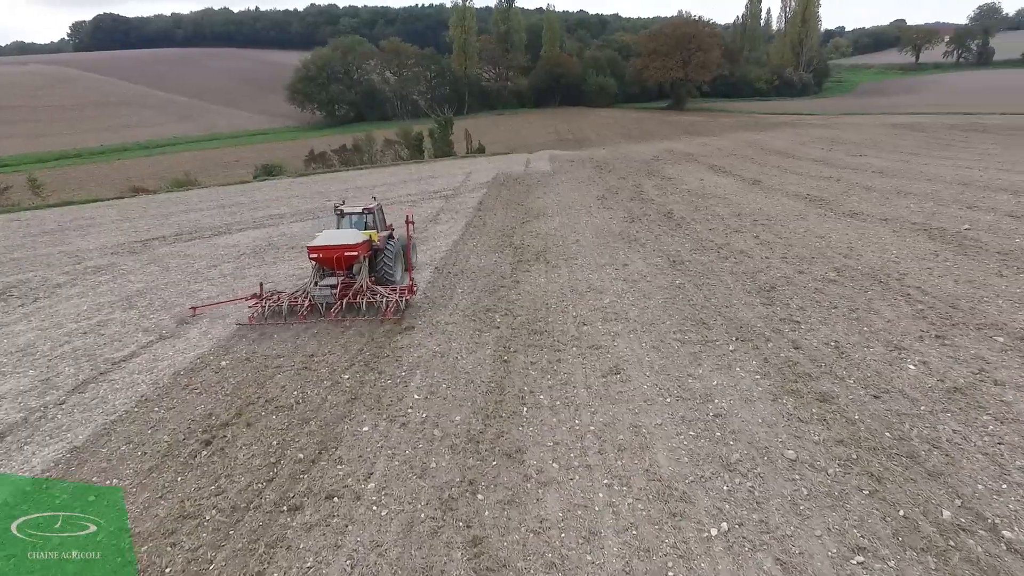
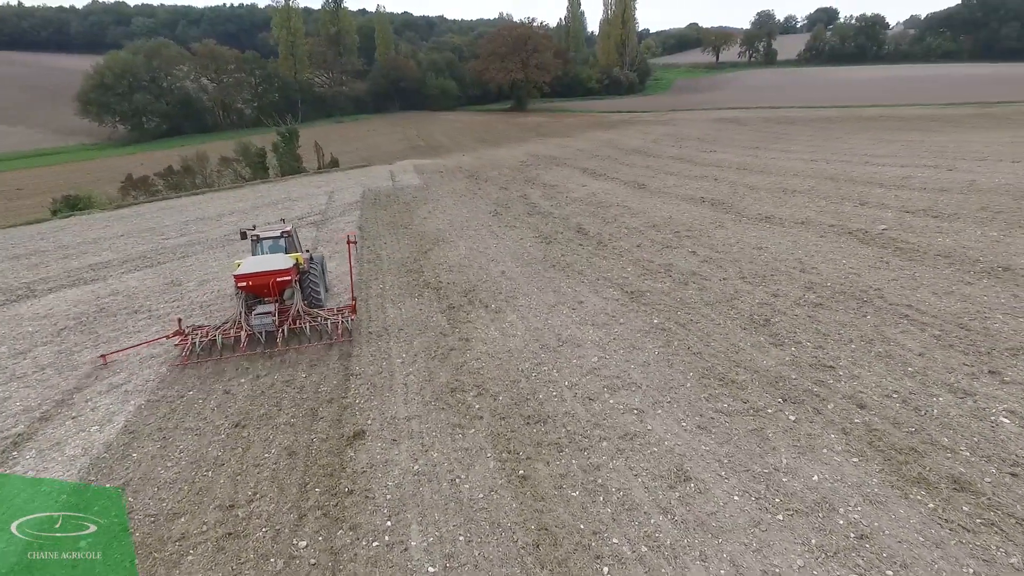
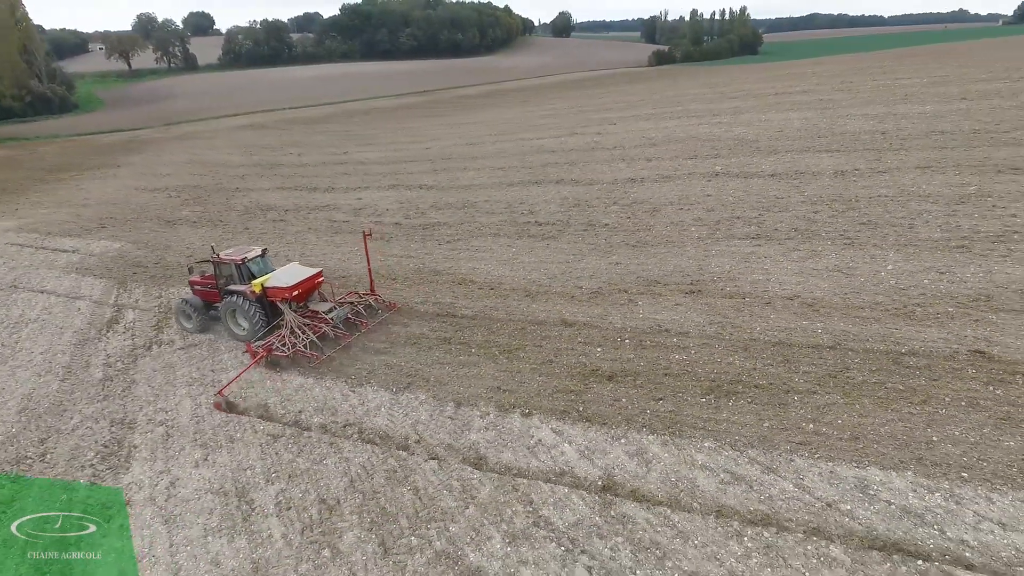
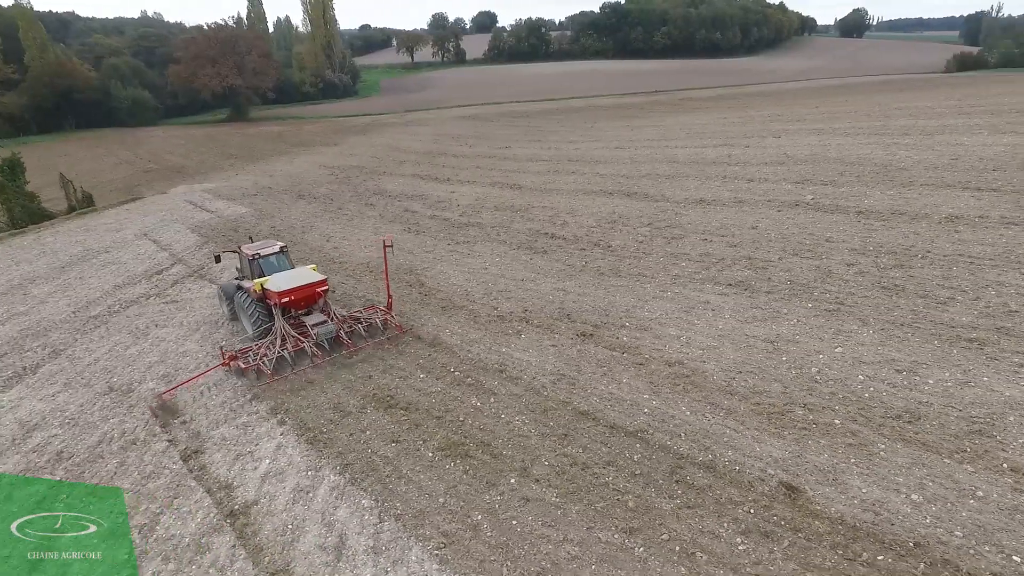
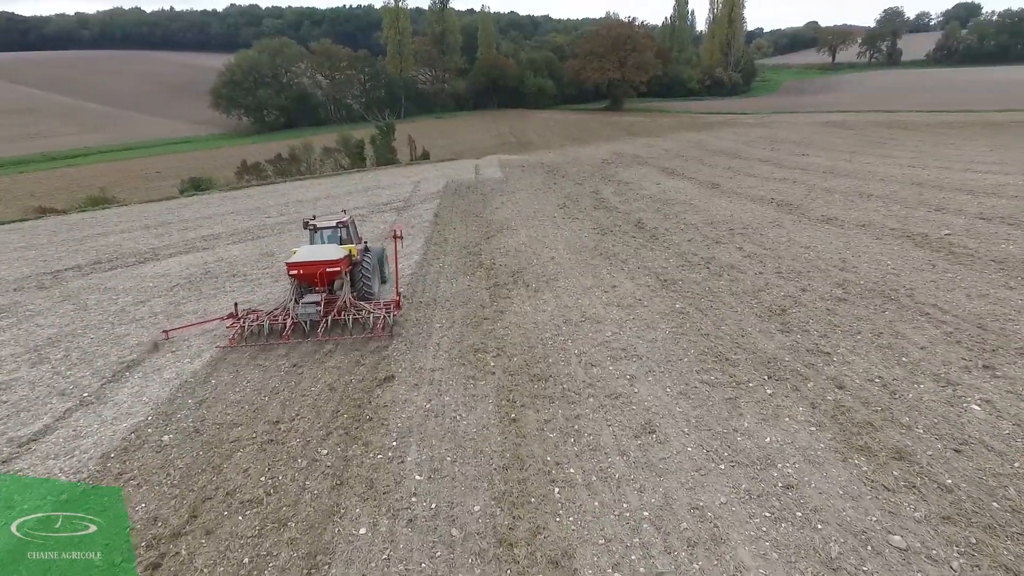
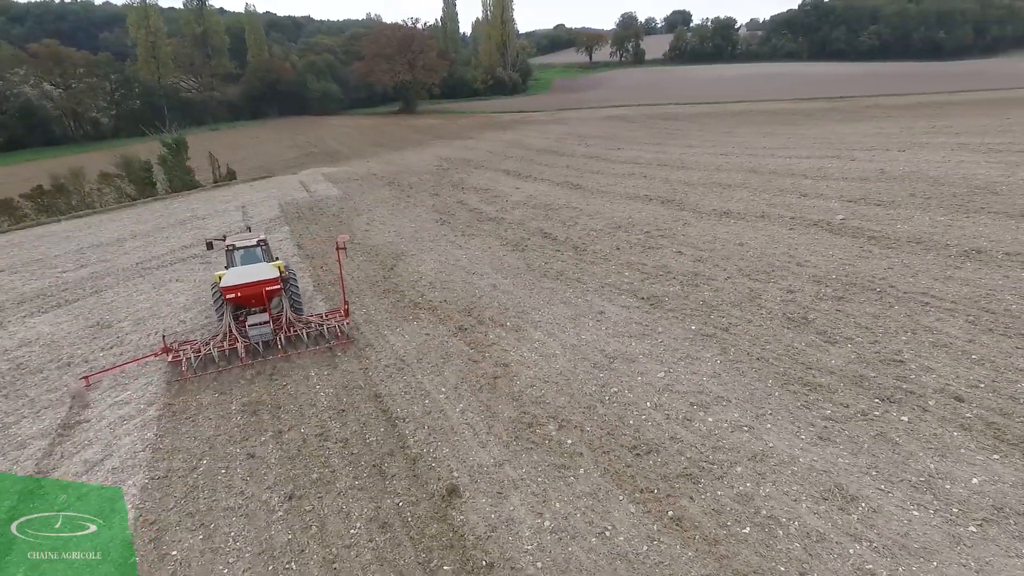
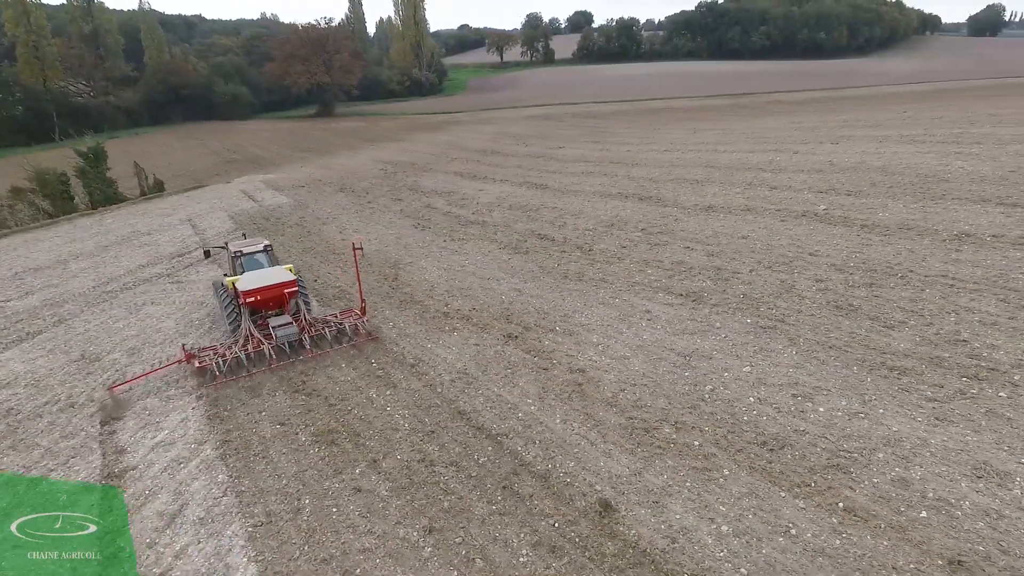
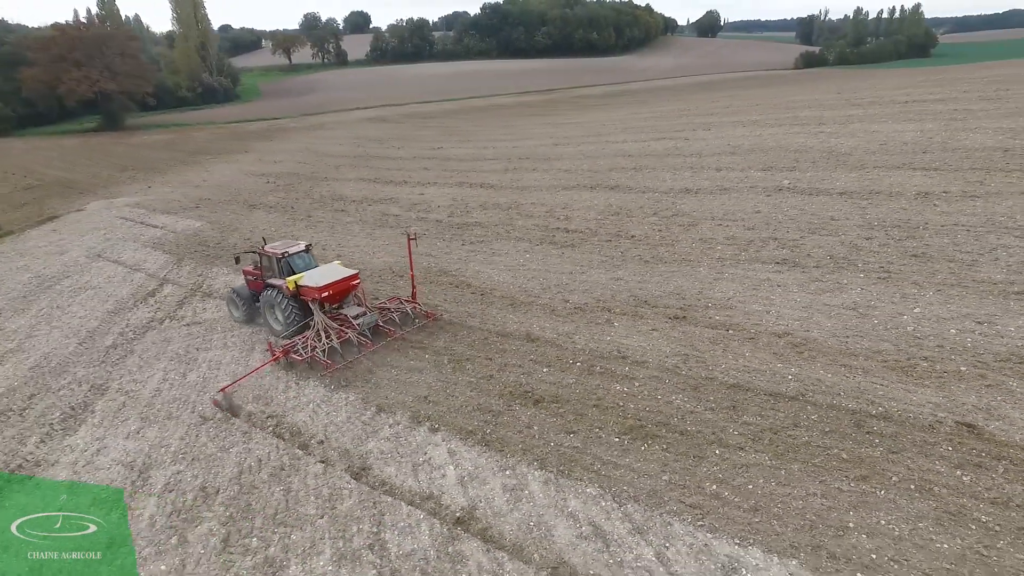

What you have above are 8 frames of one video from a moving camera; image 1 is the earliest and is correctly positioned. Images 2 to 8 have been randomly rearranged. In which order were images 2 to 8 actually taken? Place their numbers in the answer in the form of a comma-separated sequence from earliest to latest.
5, 2, 6, 7, 4, 8, 3
